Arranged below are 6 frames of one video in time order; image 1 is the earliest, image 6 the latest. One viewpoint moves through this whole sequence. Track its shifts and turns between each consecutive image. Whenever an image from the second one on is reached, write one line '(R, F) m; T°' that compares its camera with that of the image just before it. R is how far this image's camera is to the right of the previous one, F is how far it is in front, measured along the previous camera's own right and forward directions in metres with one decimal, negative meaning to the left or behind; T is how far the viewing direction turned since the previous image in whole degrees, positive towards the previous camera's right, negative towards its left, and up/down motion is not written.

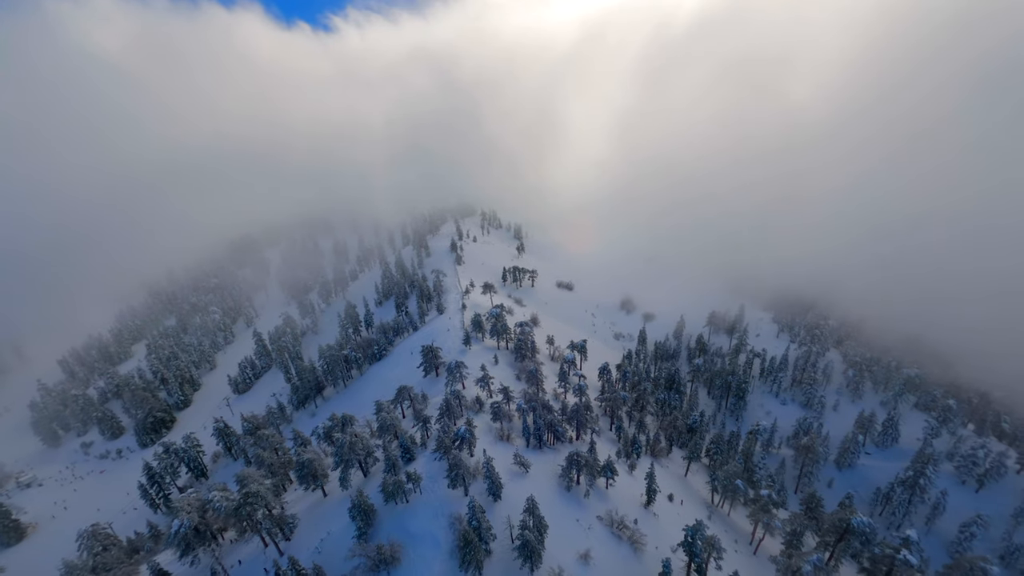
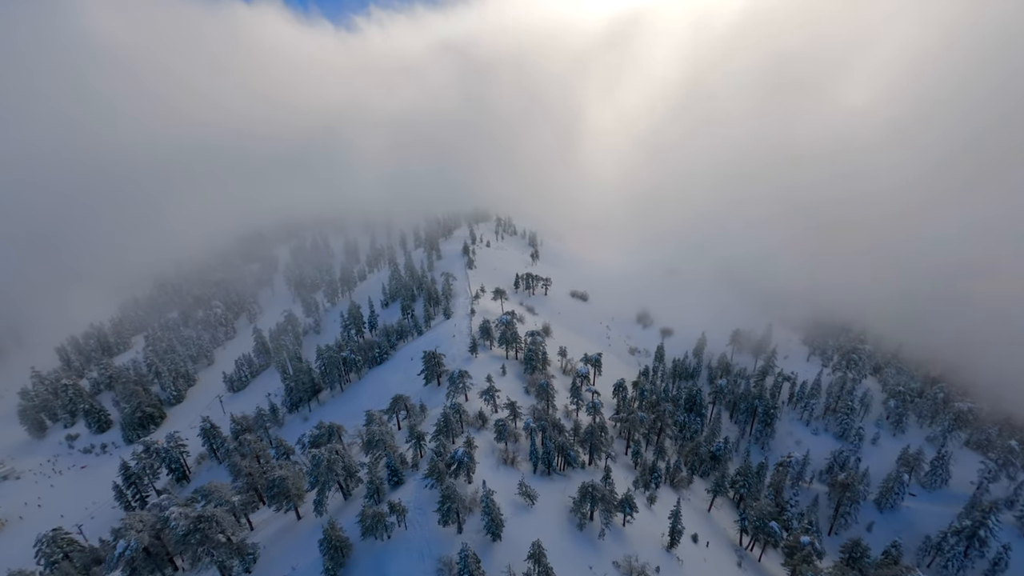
(-0.3, +8.3) m; -1°
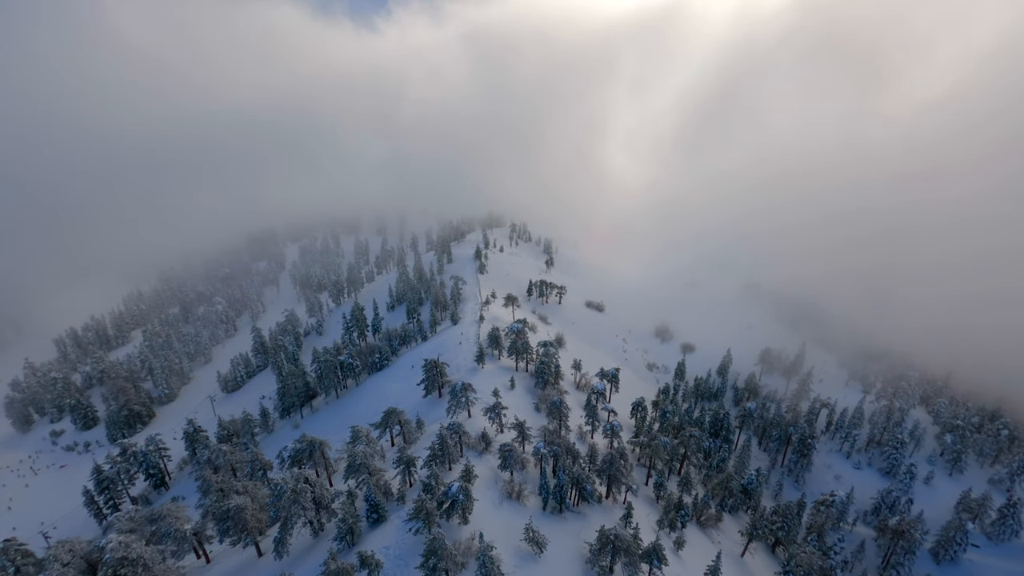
(-0.2, +9.3) m; -1°
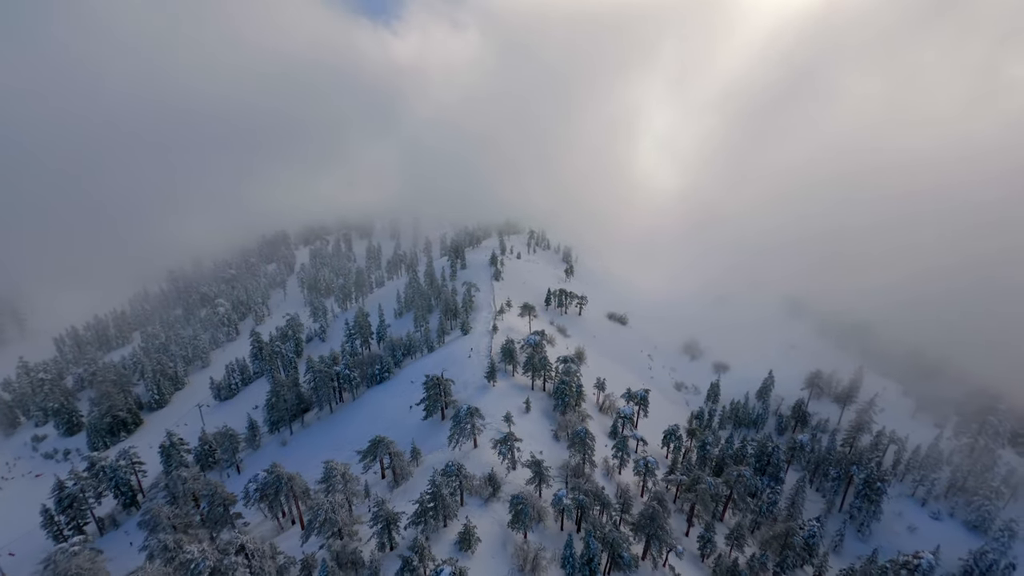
(-0.4, +12.4) m; -2°
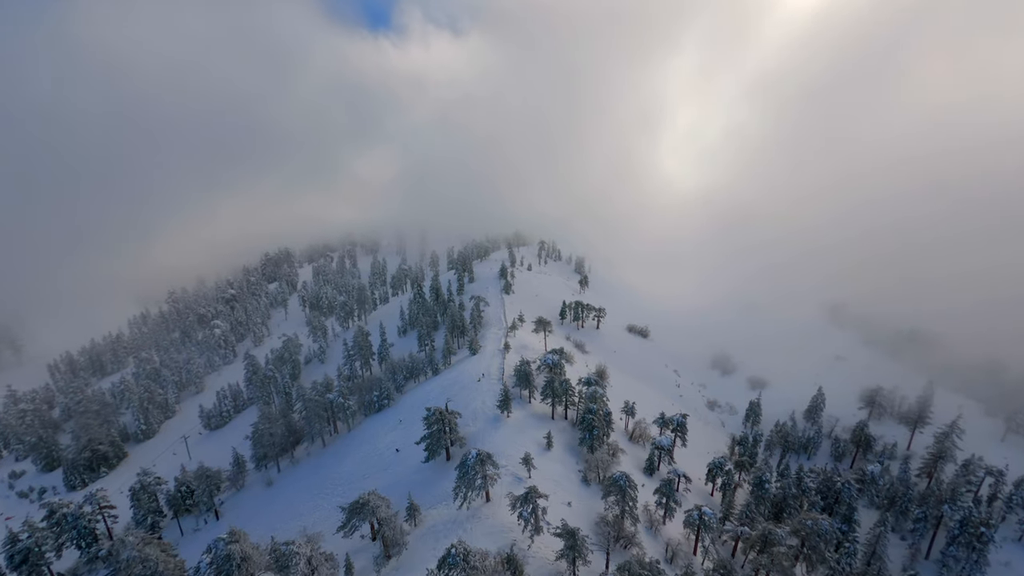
(-0.6, +12.0) m; -1°
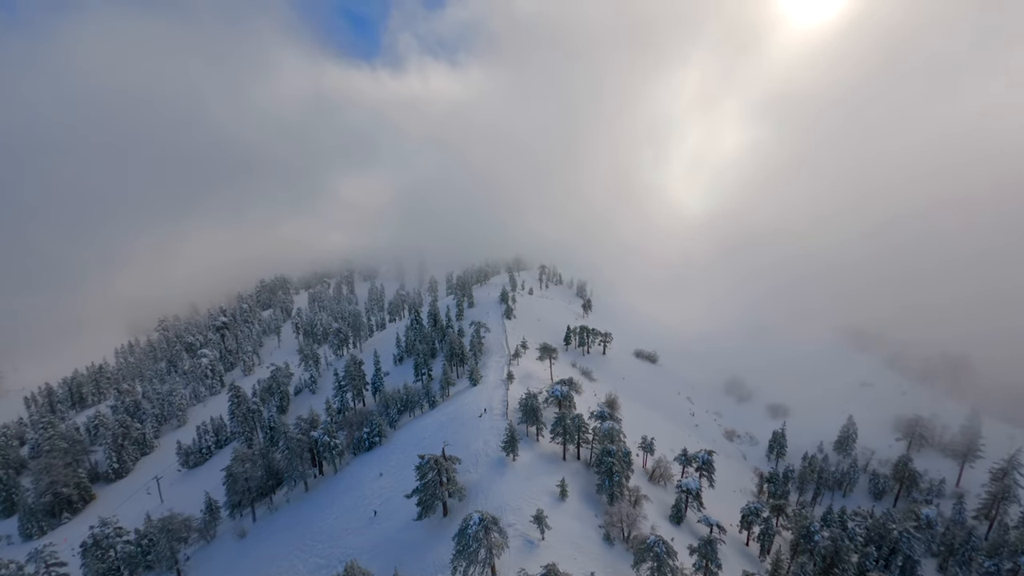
(-0.7, +7.8) m; 0°
